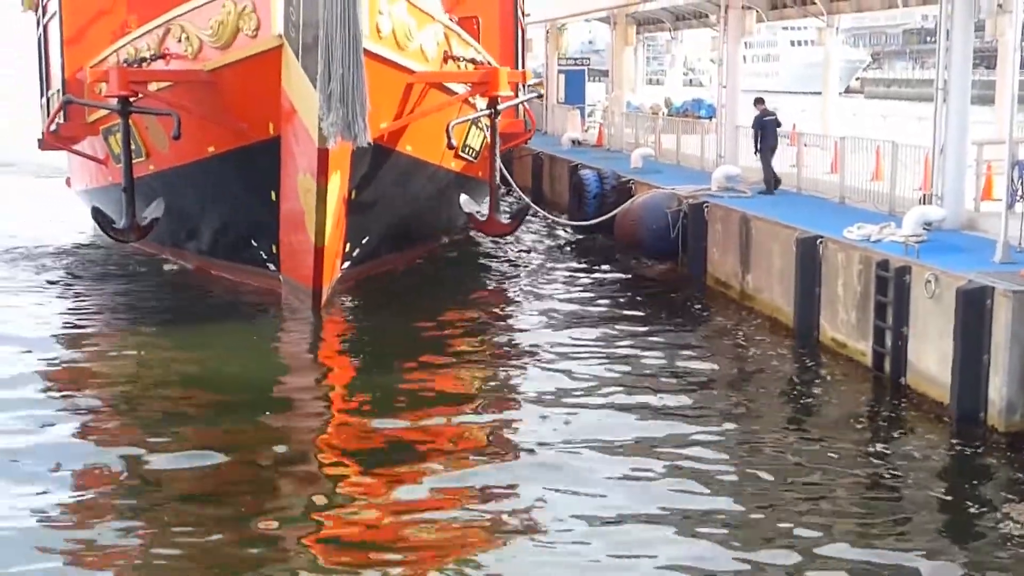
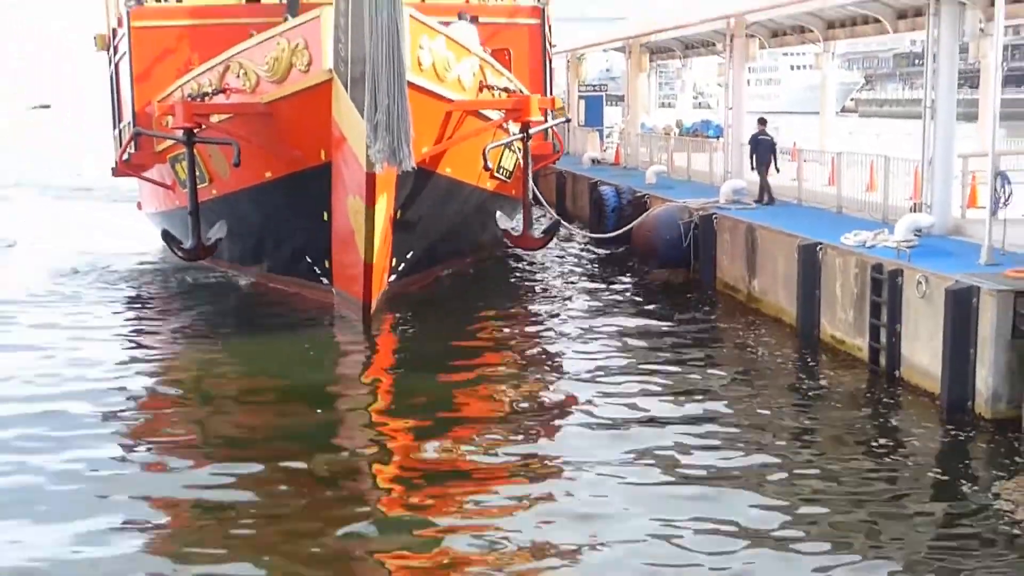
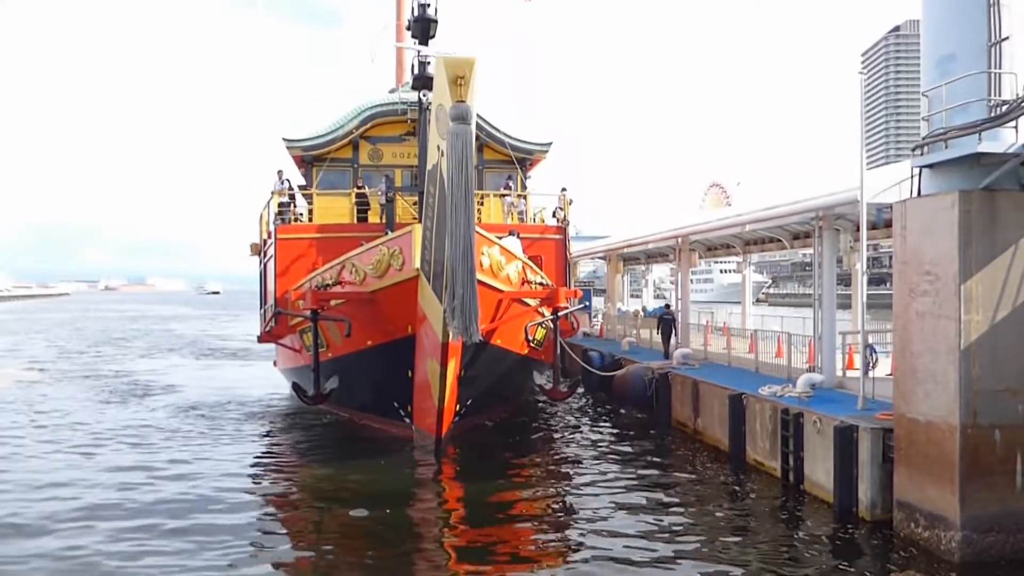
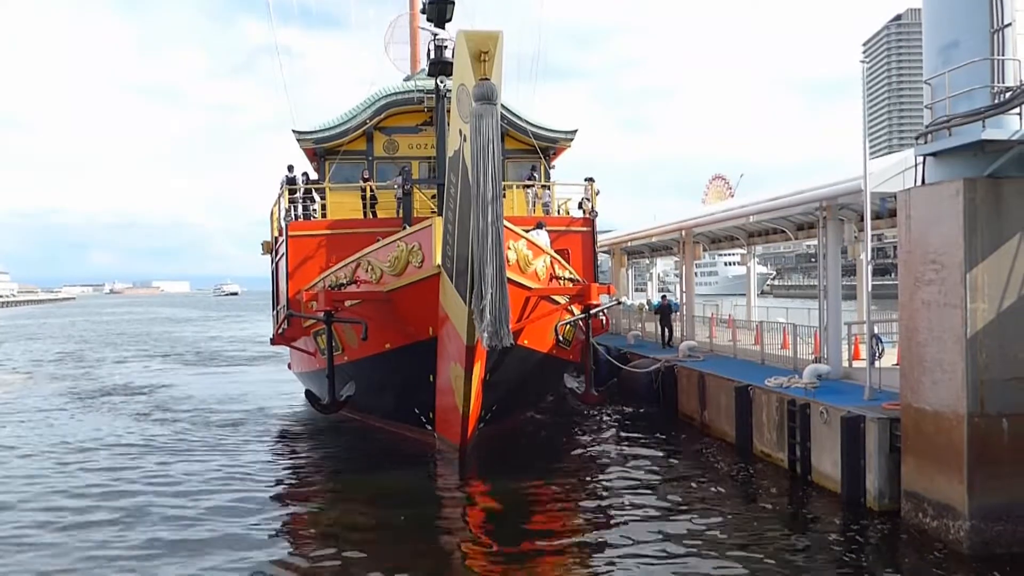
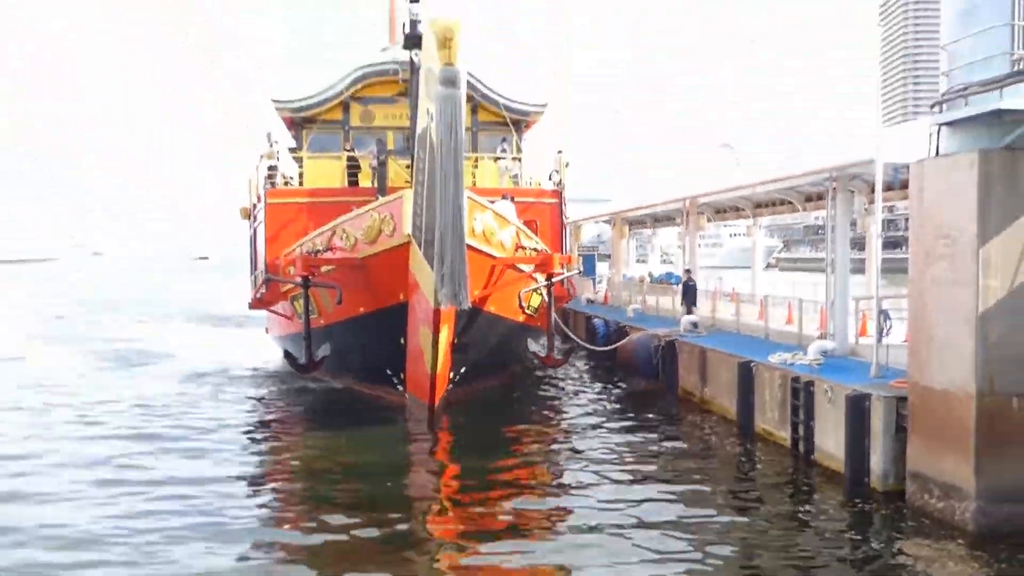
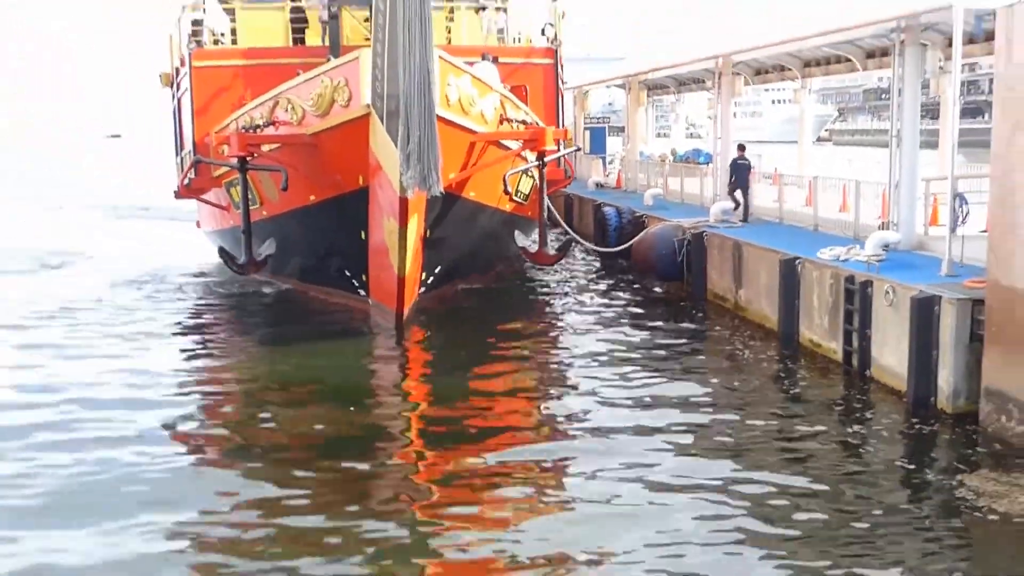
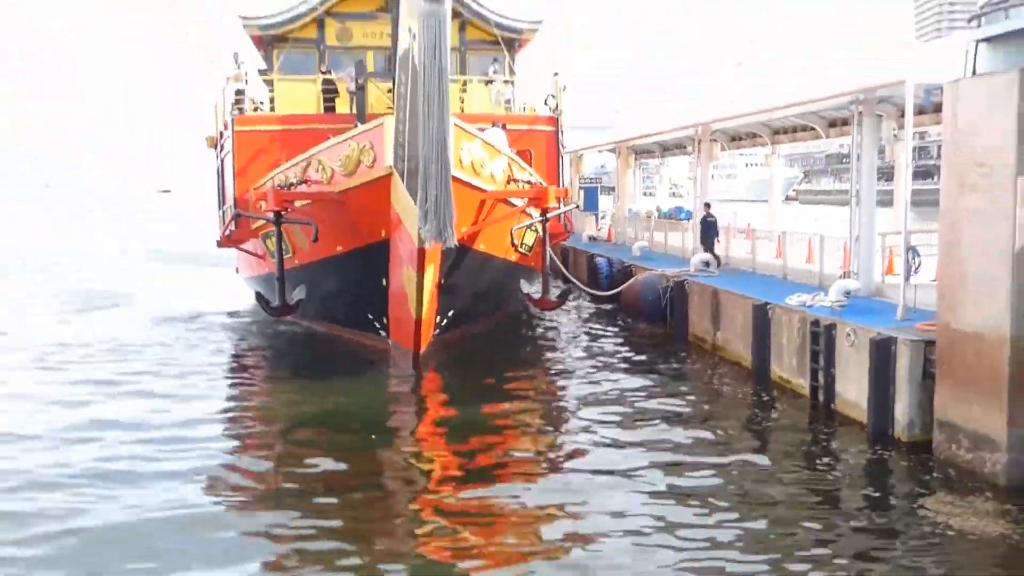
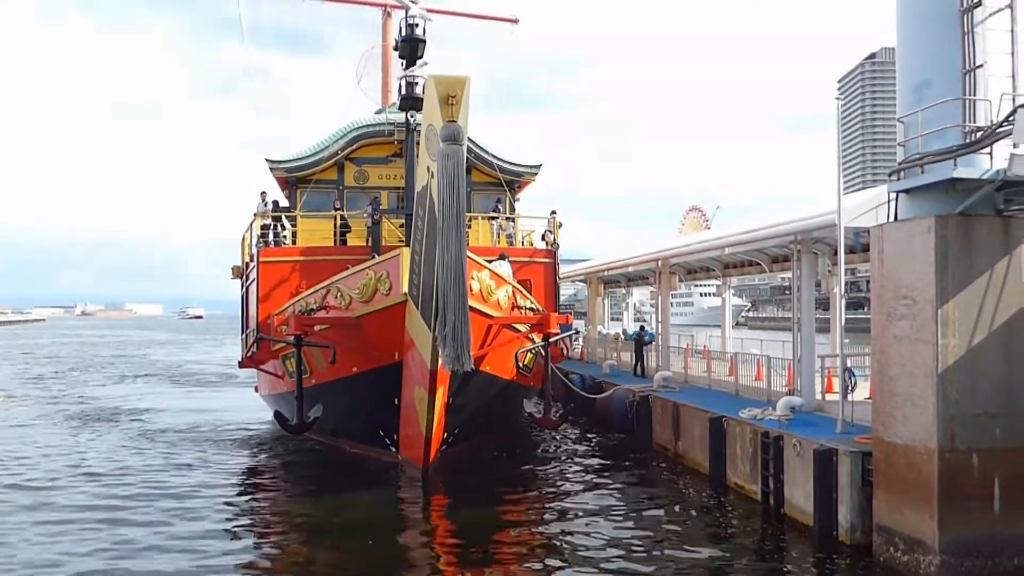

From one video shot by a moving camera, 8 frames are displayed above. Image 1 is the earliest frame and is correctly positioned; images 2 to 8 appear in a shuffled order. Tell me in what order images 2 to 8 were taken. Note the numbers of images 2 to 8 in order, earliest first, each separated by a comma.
2, 6, 7, 5, 3, 8, 4
